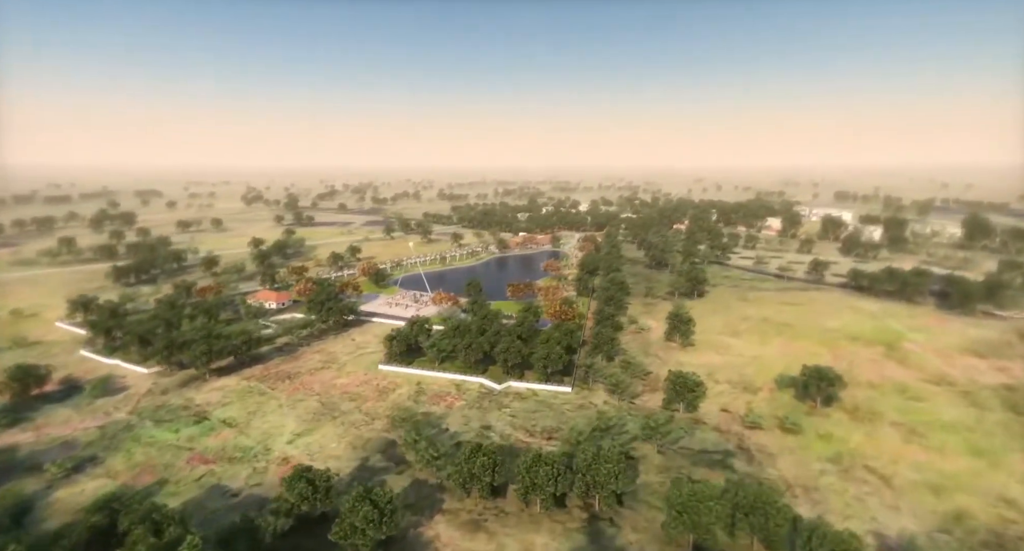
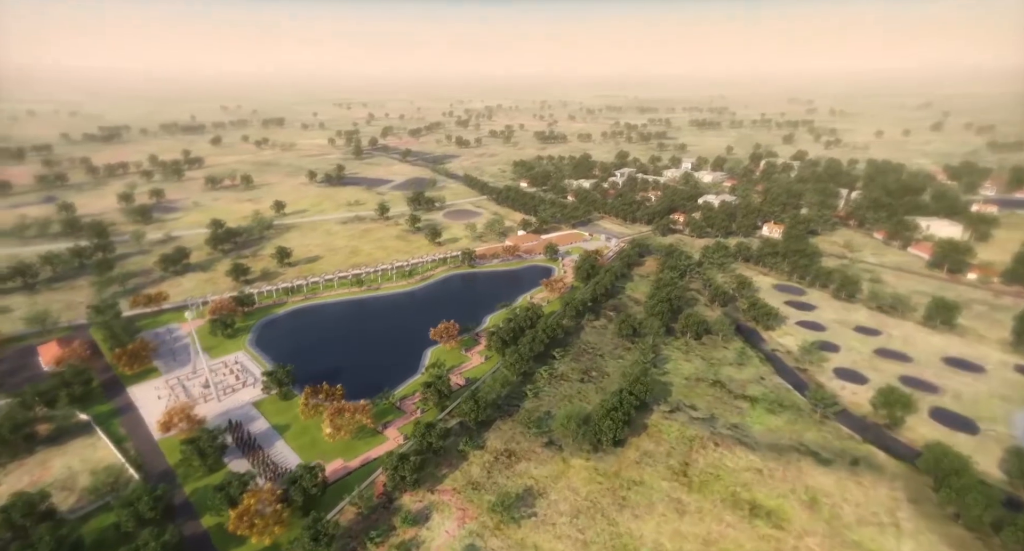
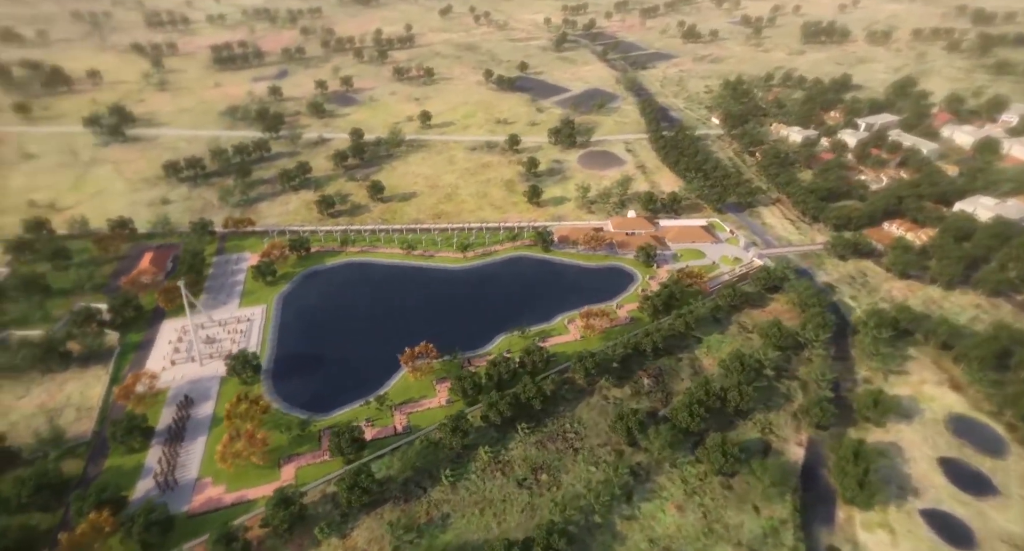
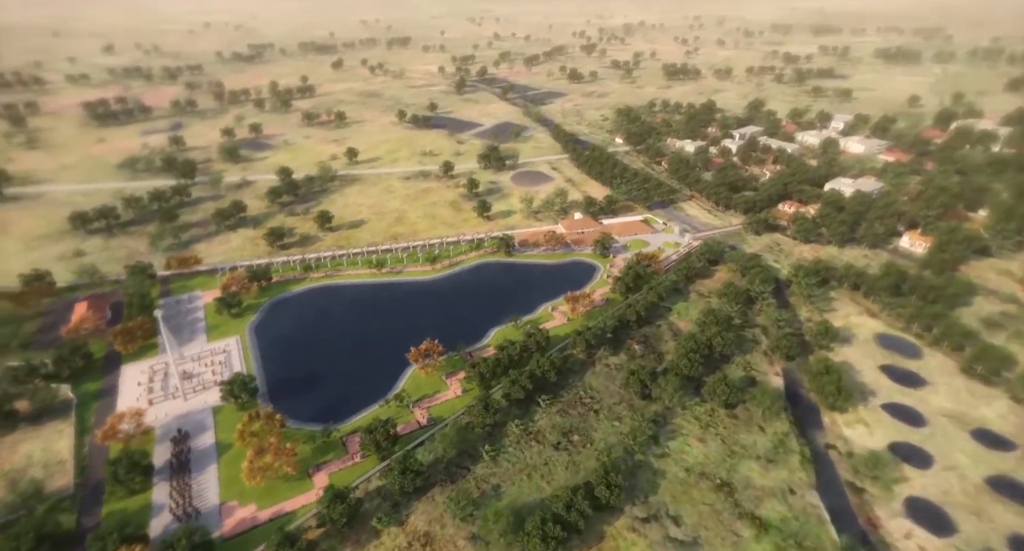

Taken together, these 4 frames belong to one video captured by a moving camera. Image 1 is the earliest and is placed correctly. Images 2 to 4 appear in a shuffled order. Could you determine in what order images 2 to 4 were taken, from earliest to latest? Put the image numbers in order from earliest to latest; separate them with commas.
2, 4, 3
